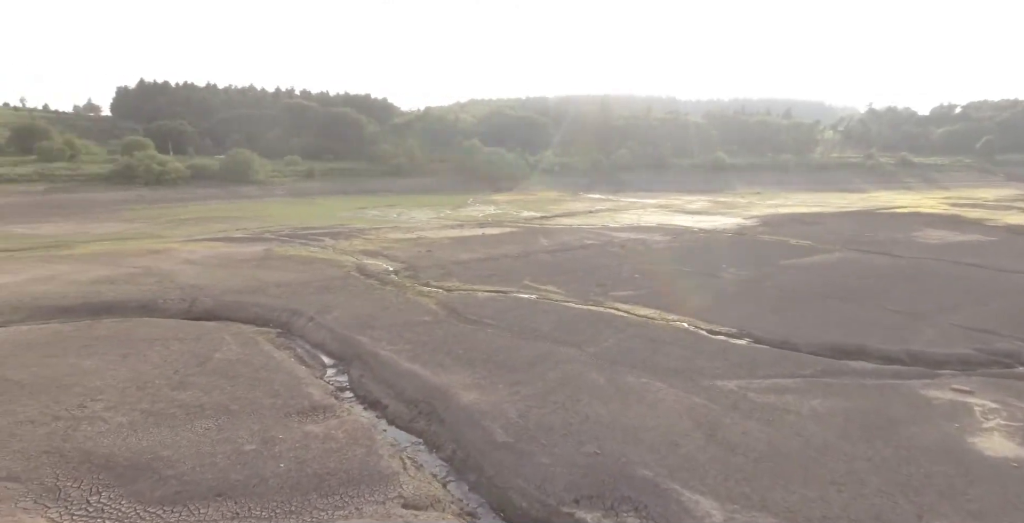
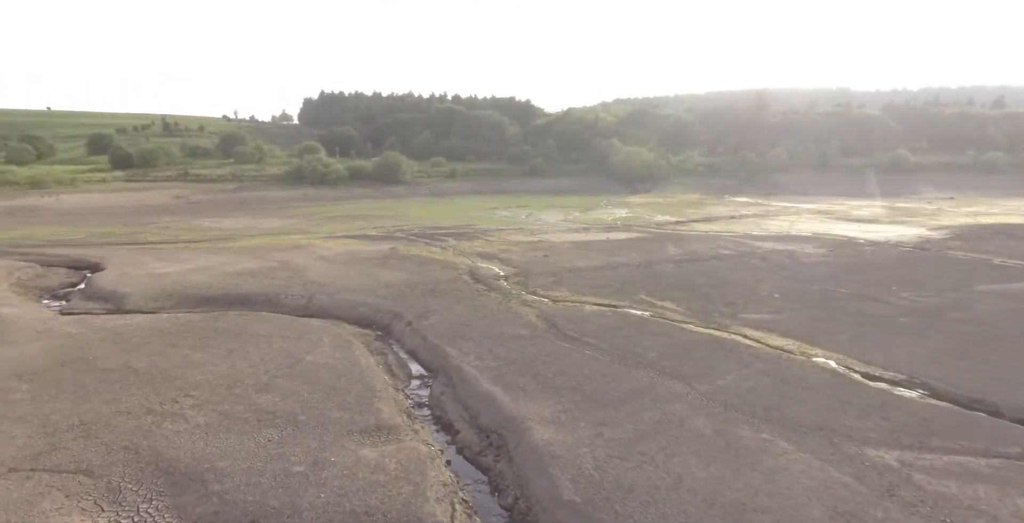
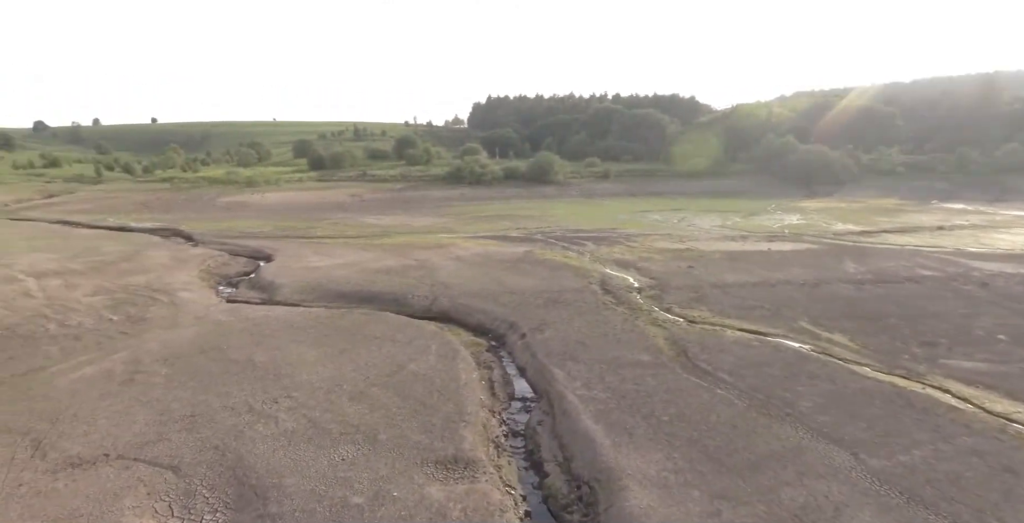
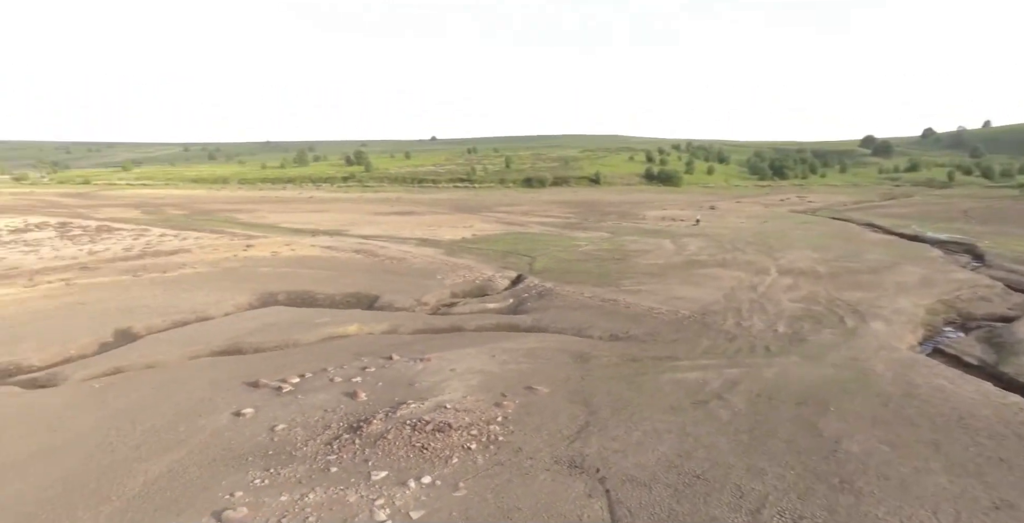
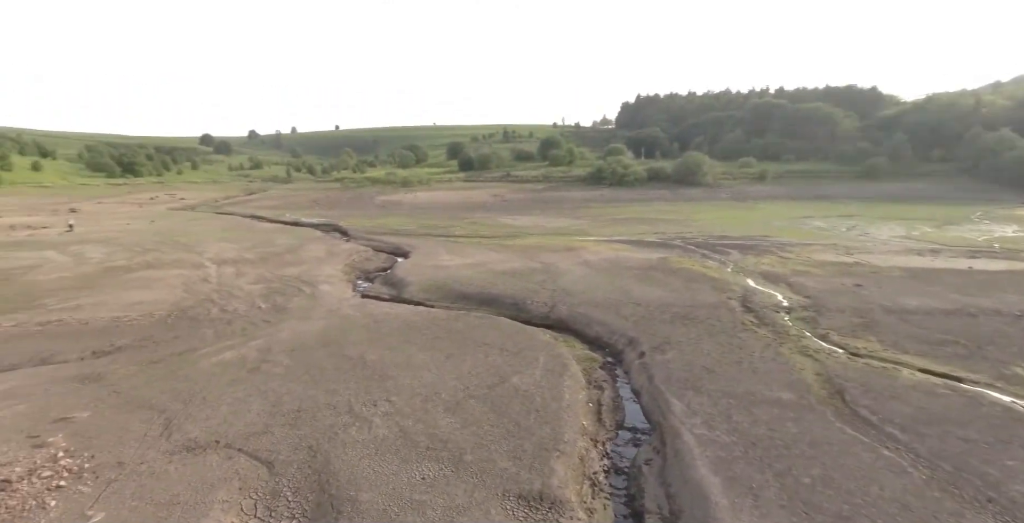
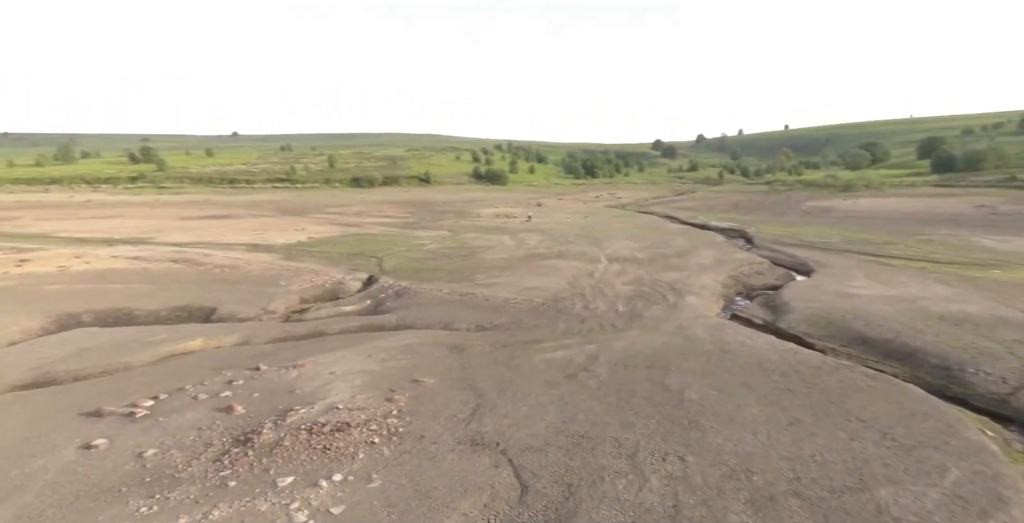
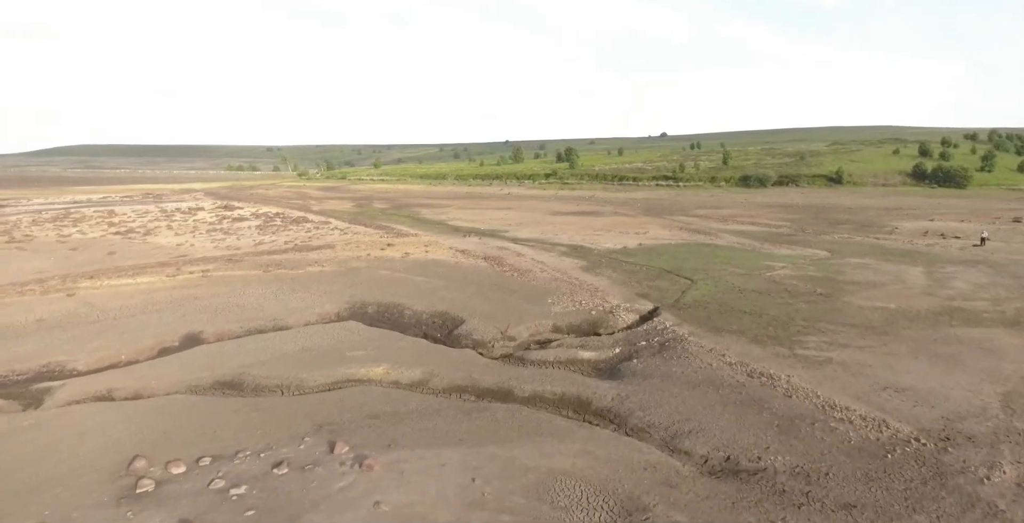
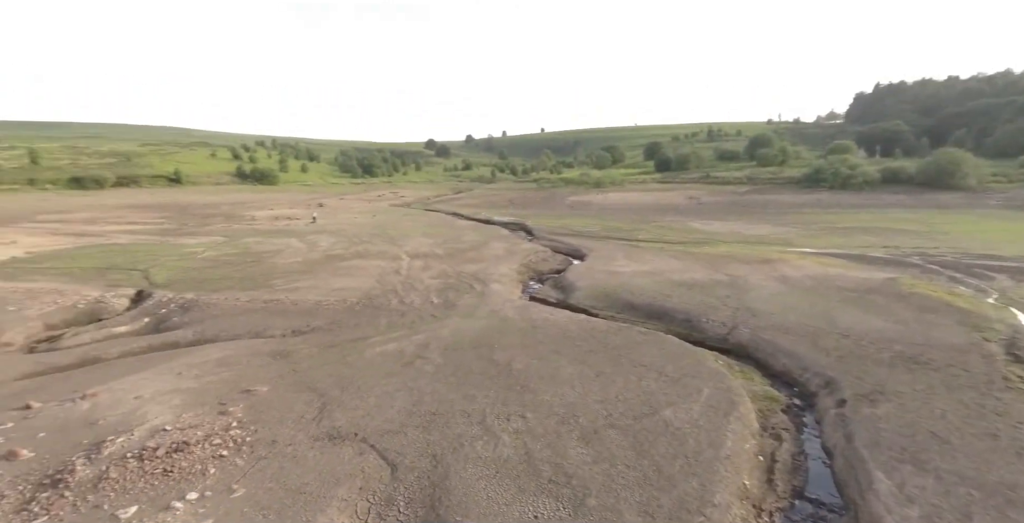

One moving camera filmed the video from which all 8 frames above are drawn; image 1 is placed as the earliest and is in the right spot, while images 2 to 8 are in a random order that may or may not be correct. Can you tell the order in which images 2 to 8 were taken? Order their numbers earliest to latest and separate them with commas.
2, 3, 5, 8, 6, 4, 7
